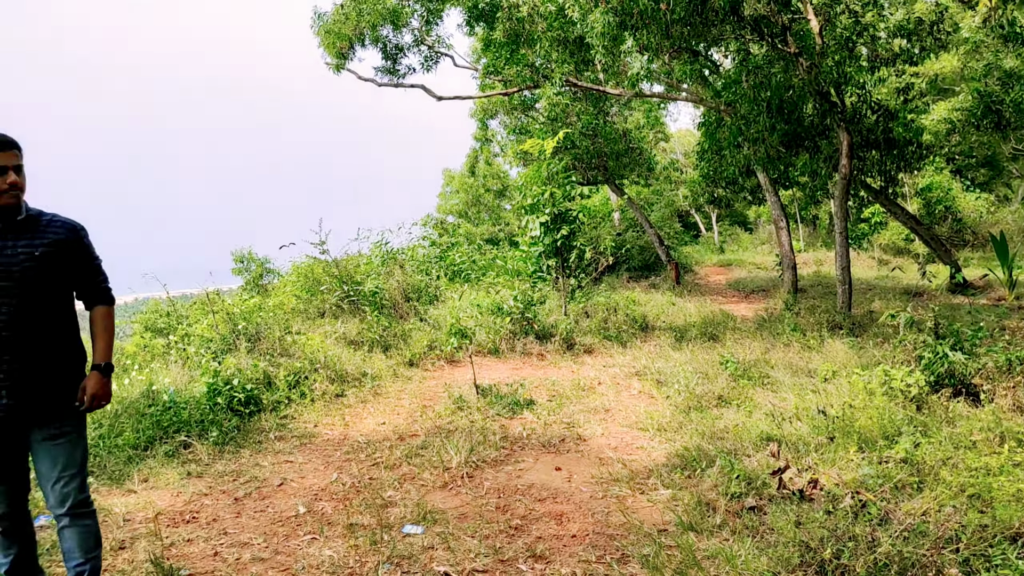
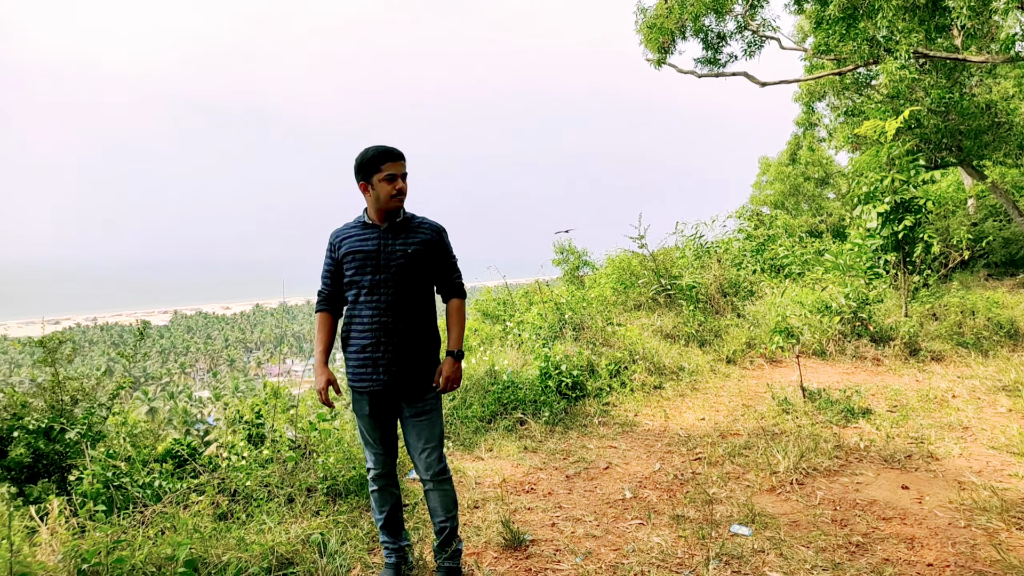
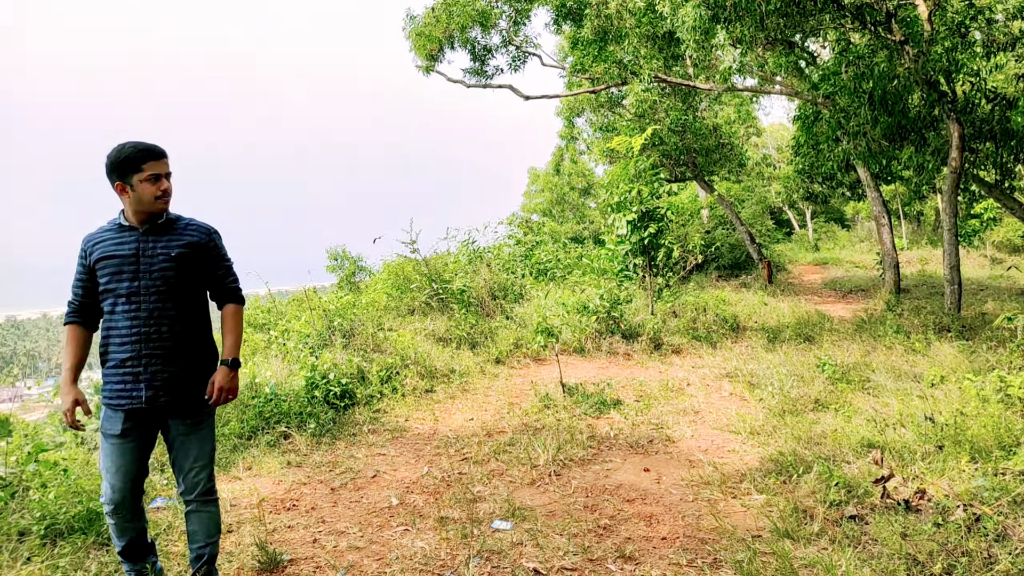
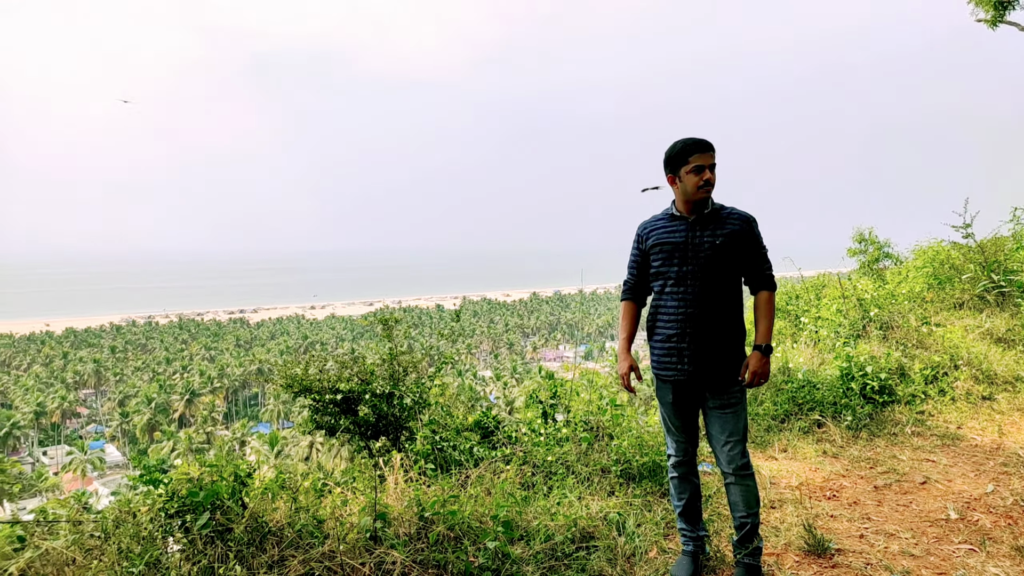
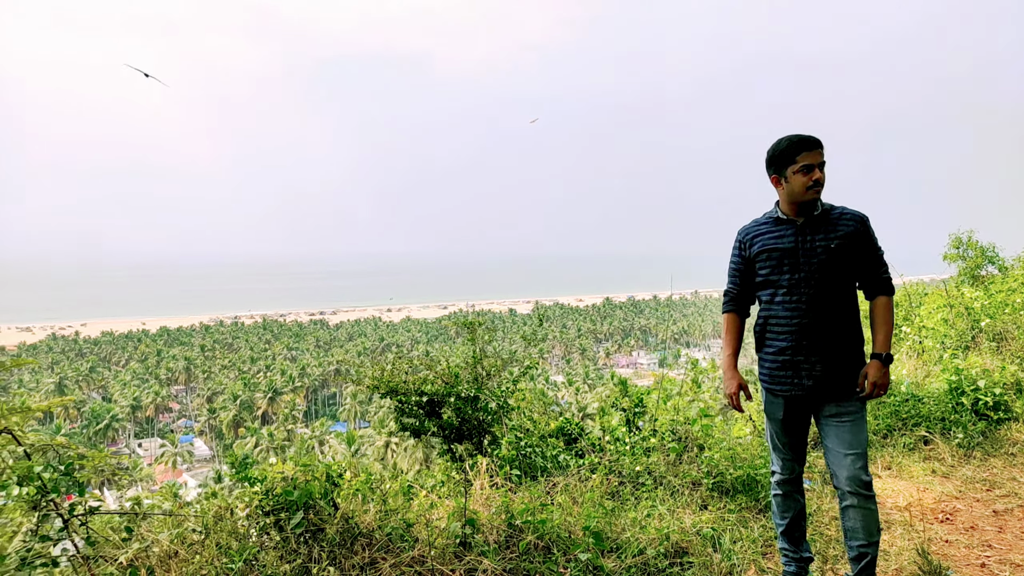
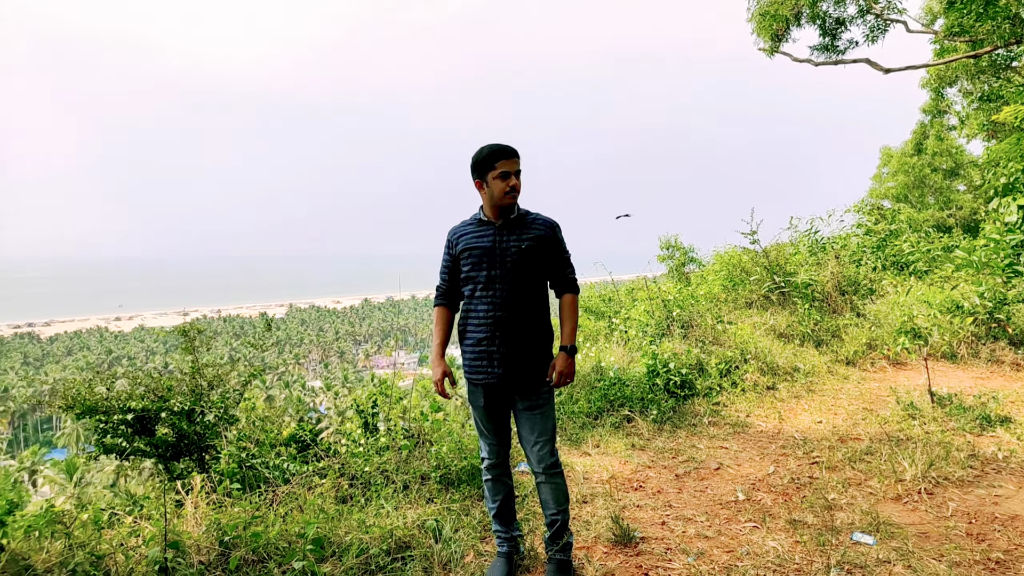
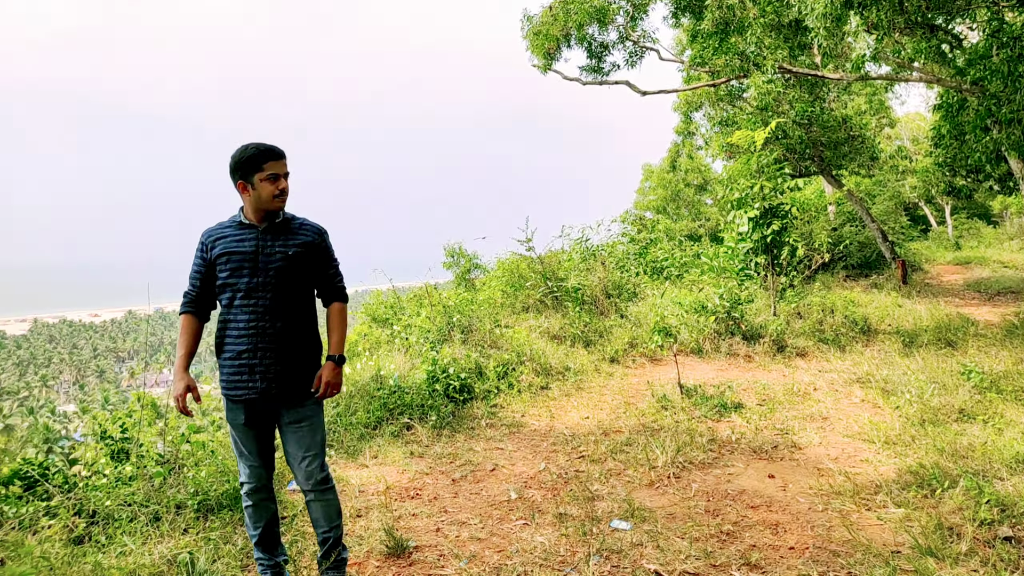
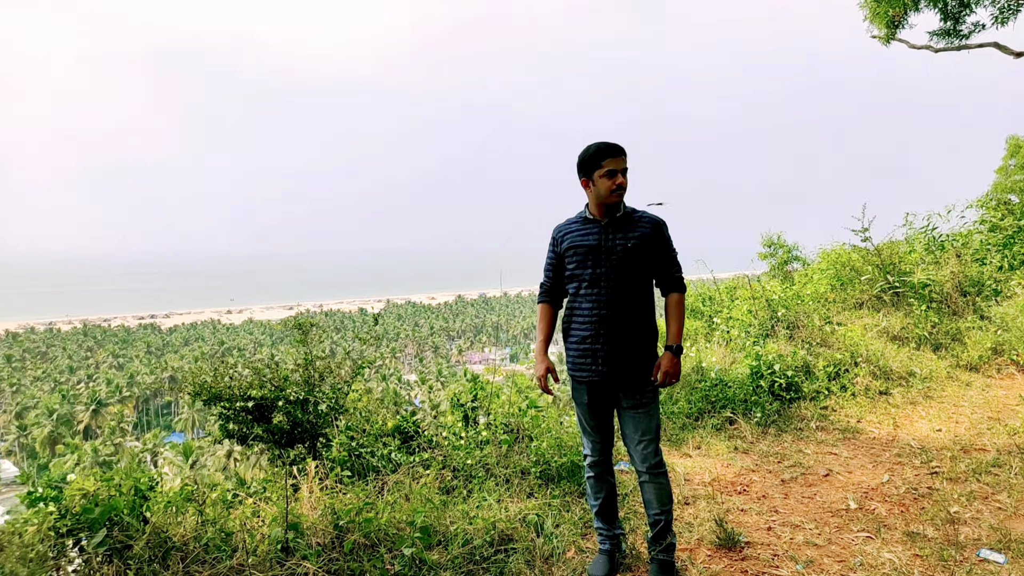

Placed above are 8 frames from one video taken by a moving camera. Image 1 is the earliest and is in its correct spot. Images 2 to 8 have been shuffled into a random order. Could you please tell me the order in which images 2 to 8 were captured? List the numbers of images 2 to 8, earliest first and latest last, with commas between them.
3, 7, 2, 6, 8, 4, 5
